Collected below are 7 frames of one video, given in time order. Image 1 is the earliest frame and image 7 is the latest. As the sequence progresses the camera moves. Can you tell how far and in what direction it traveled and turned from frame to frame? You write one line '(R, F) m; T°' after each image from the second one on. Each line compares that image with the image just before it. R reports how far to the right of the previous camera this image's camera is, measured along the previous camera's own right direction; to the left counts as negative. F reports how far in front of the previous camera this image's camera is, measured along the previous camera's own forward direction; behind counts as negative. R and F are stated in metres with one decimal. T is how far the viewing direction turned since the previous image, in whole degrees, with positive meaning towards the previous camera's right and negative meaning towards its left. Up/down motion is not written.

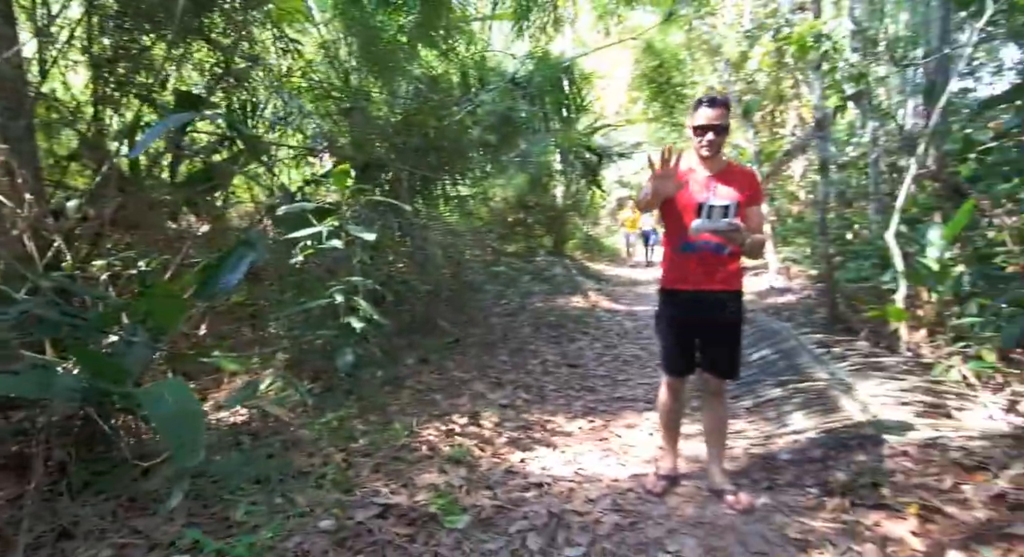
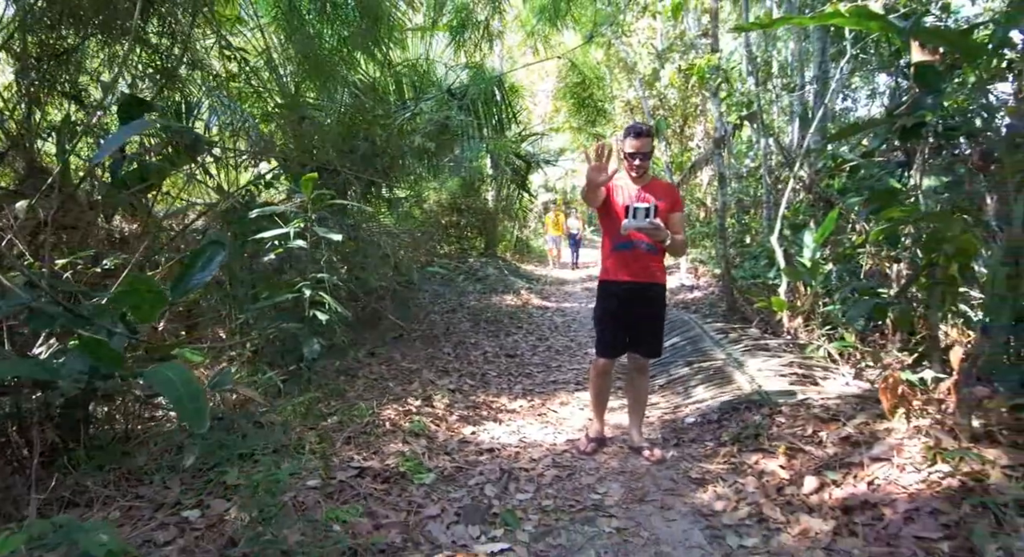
(-0.1, -0.4) m; +7°
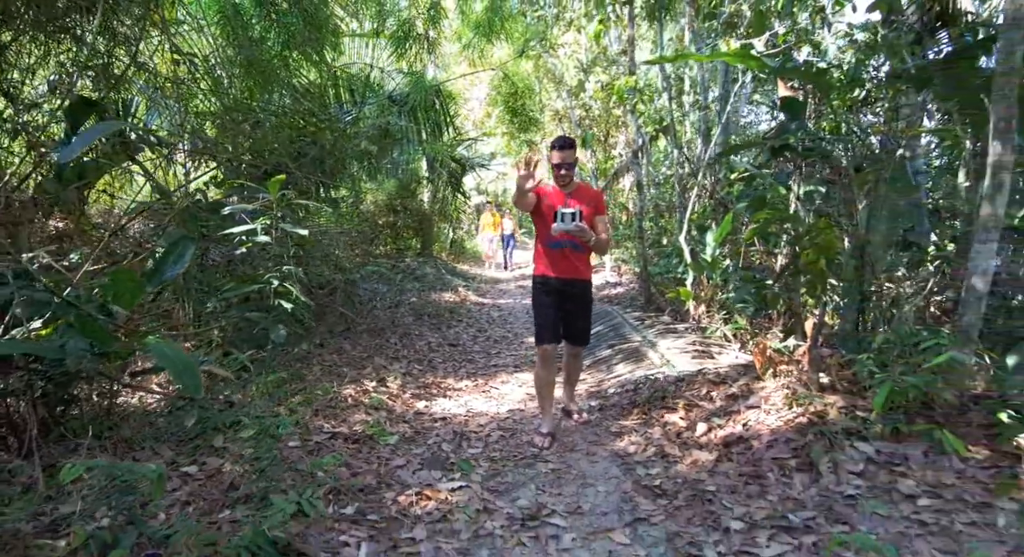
(-0.1, -0.5) m; +7°
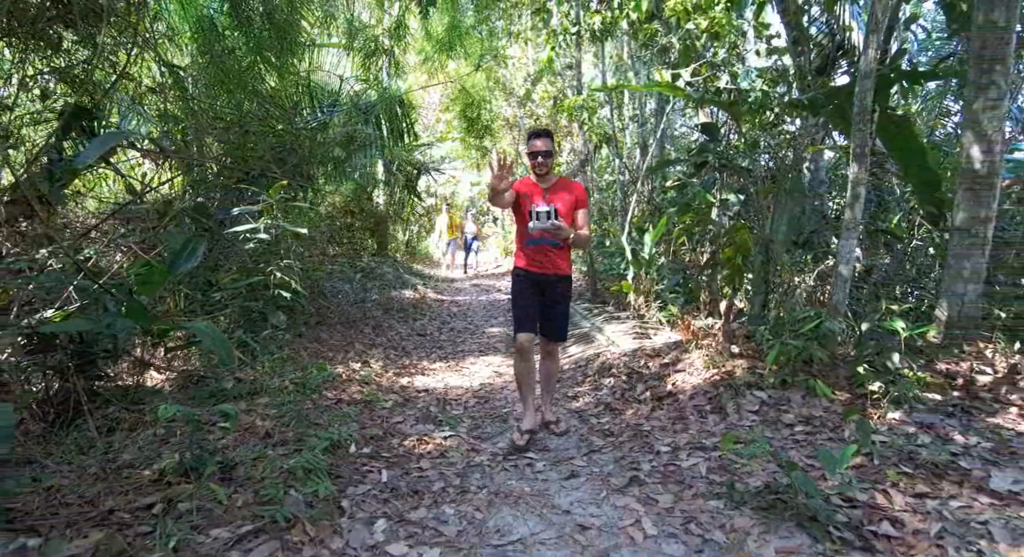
(-0.2, -0.6) m; +5°
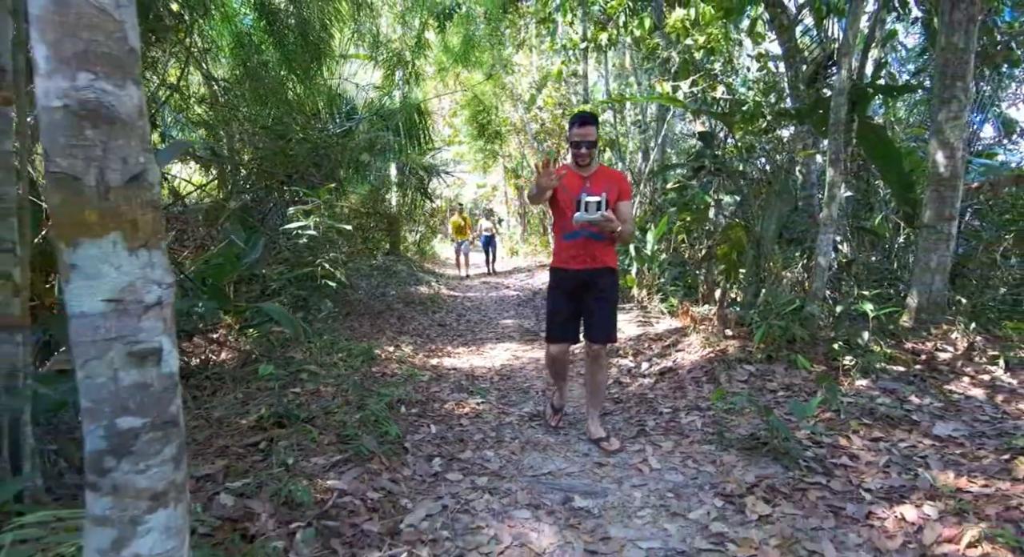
(-0.1, -0.5) m; 0°
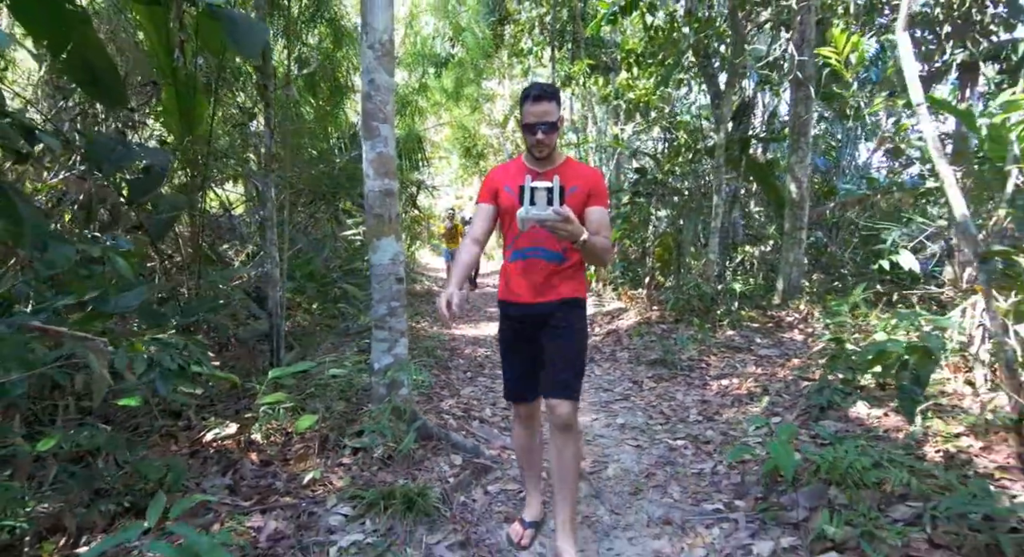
(-0.3, -1.8) m; +3°
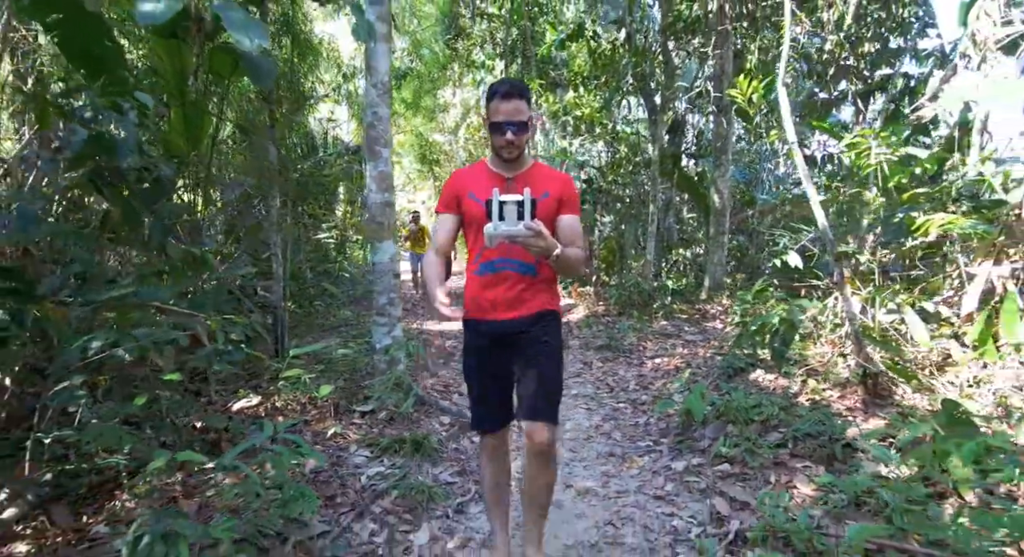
(-0.2, -0.7) m; +5°
